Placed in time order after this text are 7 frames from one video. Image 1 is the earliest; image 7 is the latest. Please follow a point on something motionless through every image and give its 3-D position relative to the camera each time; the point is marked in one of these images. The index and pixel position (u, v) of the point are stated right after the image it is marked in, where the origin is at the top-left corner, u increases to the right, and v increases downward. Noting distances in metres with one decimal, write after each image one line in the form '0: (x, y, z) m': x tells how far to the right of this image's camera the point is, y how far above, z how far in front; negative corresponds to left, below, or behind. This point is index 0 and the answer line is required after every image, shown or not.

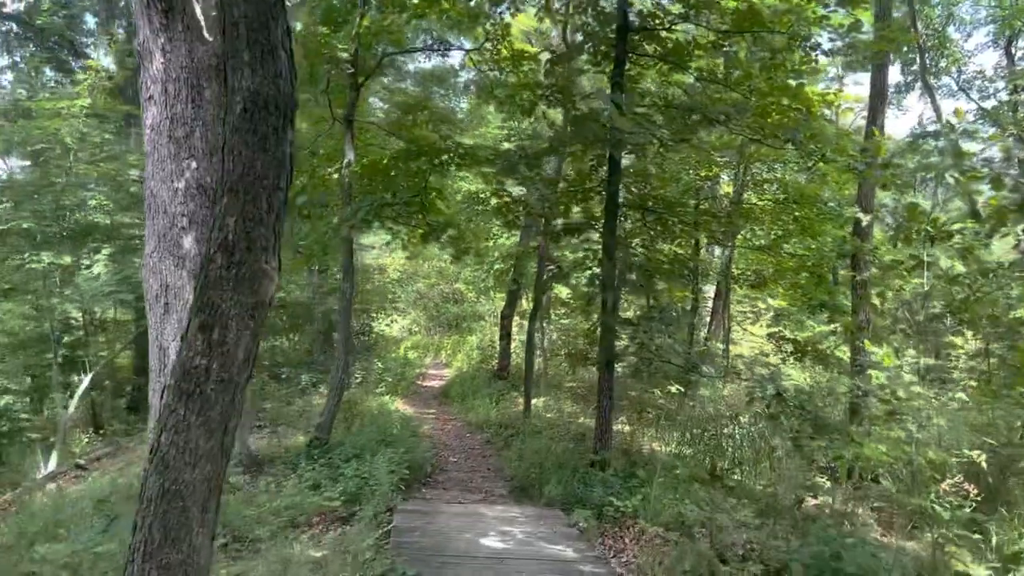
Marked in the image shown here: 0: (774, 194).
0: (+3.0, +1.1, +9.7) m
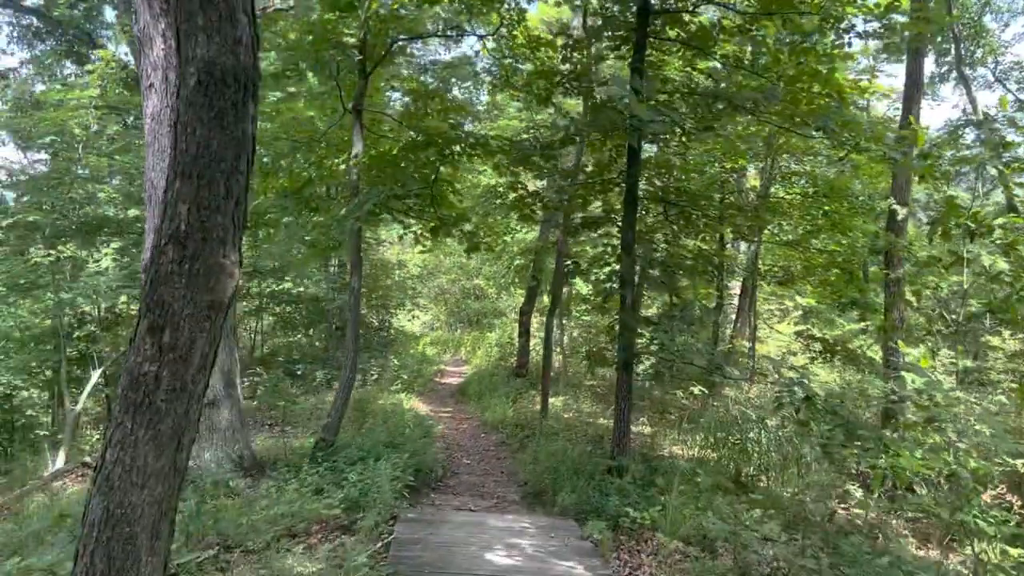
0: (+3.2, +1.1, +9.3) m
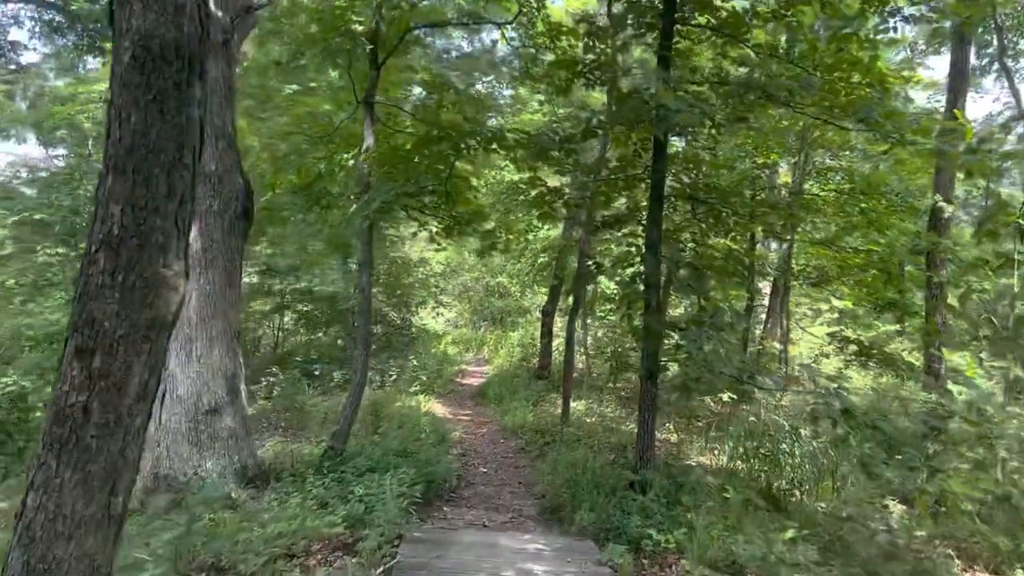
0: (+3.5, +1.1, +8.9) m
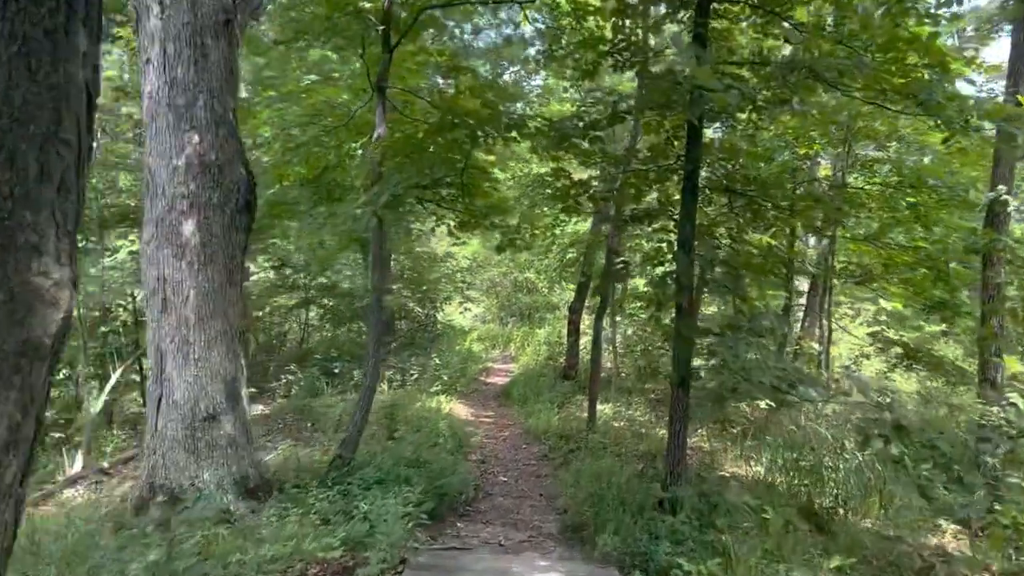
0: (+3.7, +1.1, +8.3) m
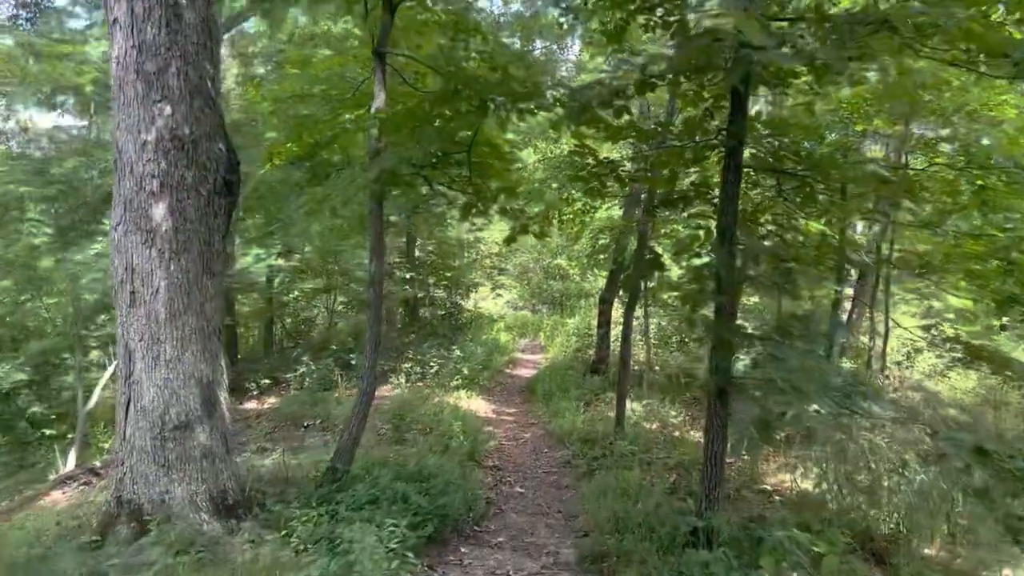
0: (+3.9, +1.2, +7.4) m
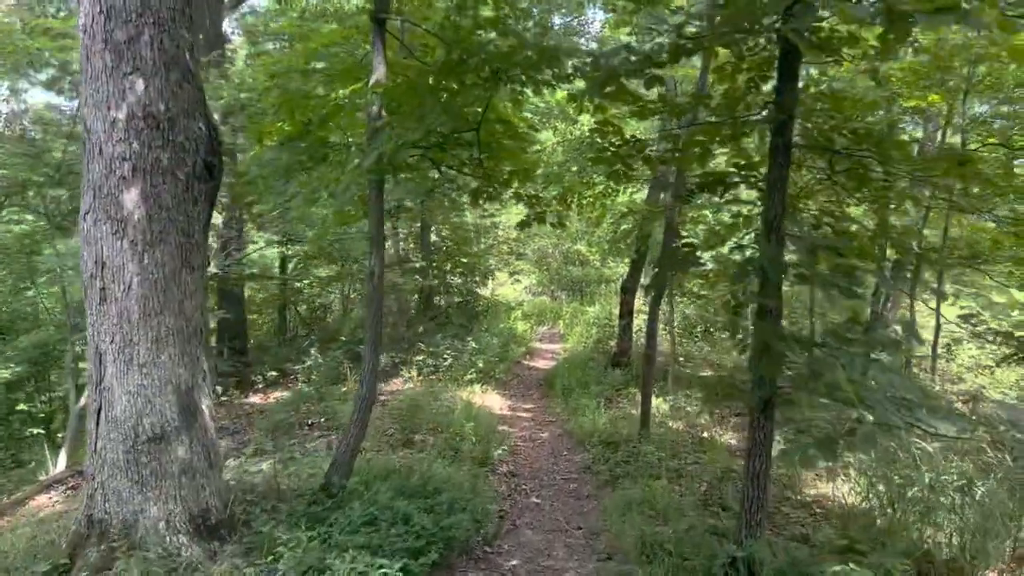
0: (+4.0, +1.2, +6.8) m
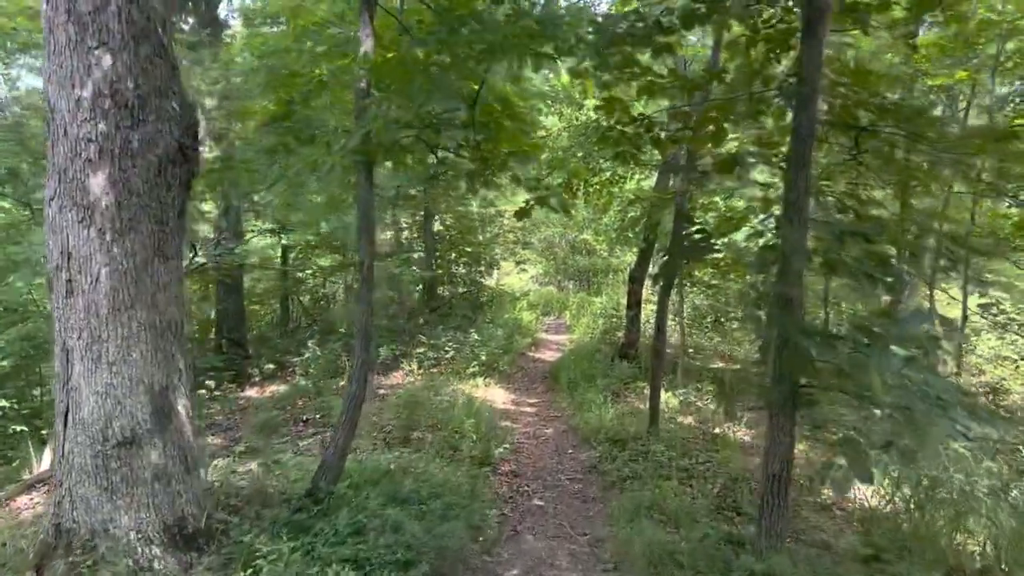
0: (+4.1, +1.3, +6.4) m
